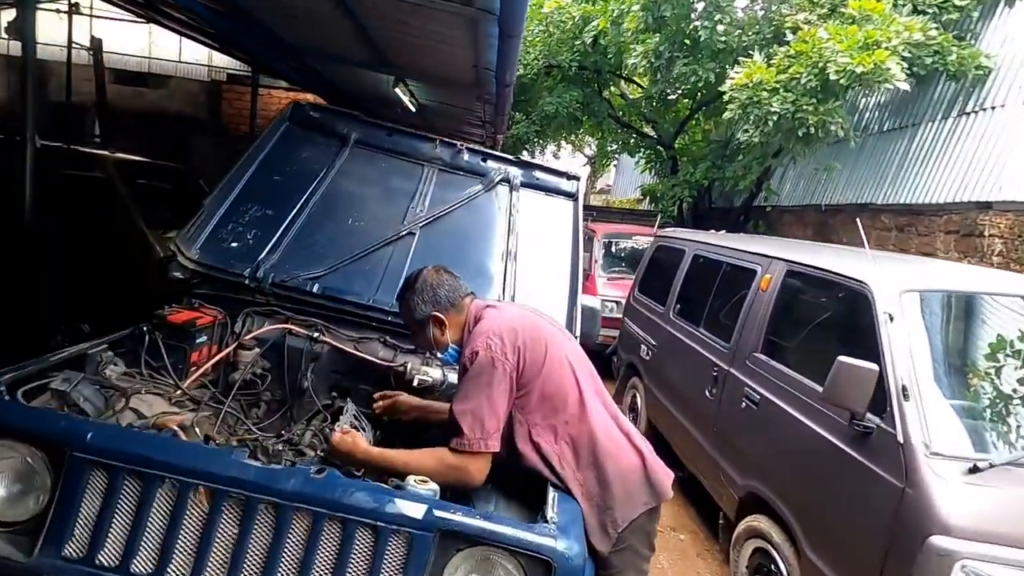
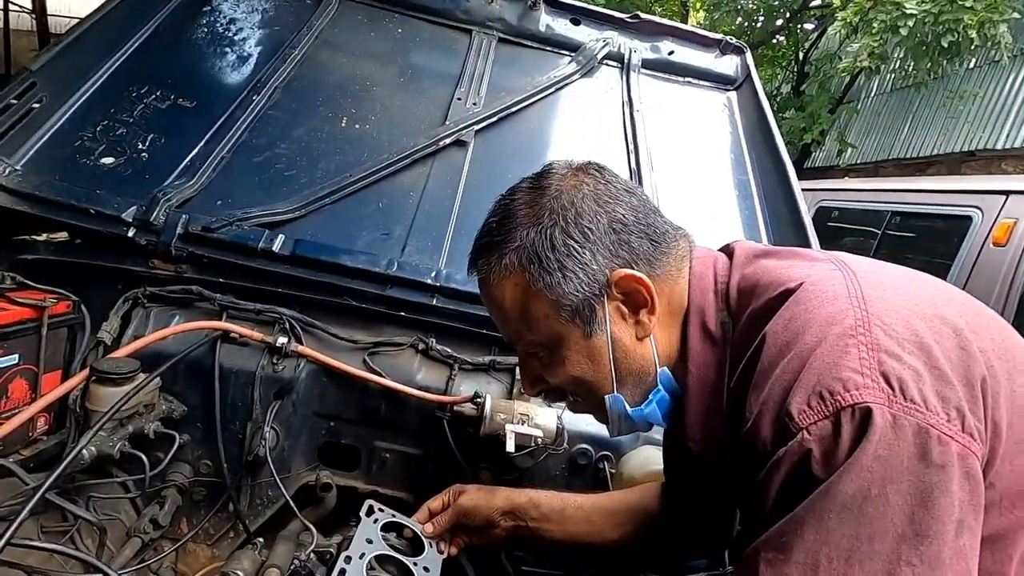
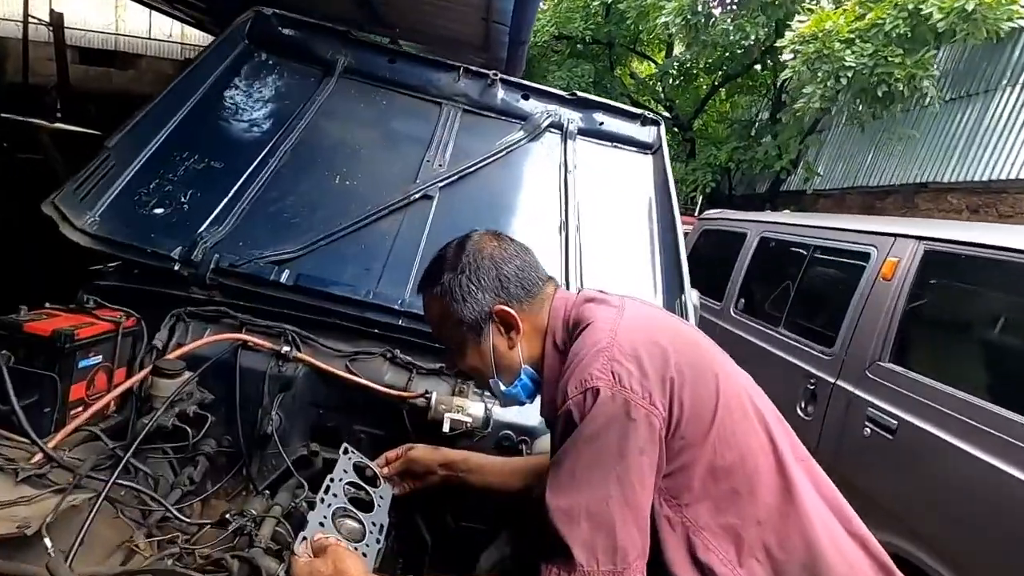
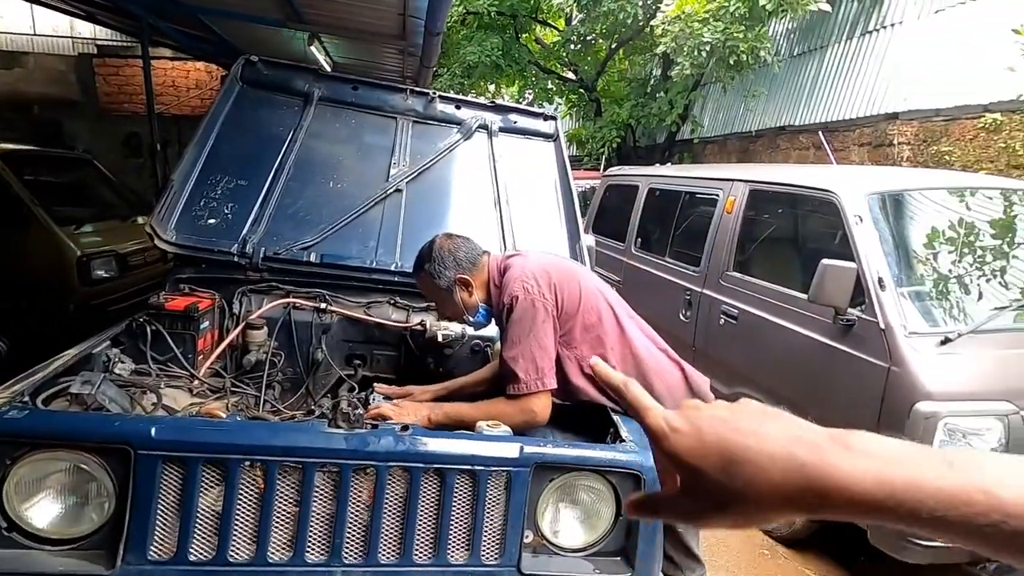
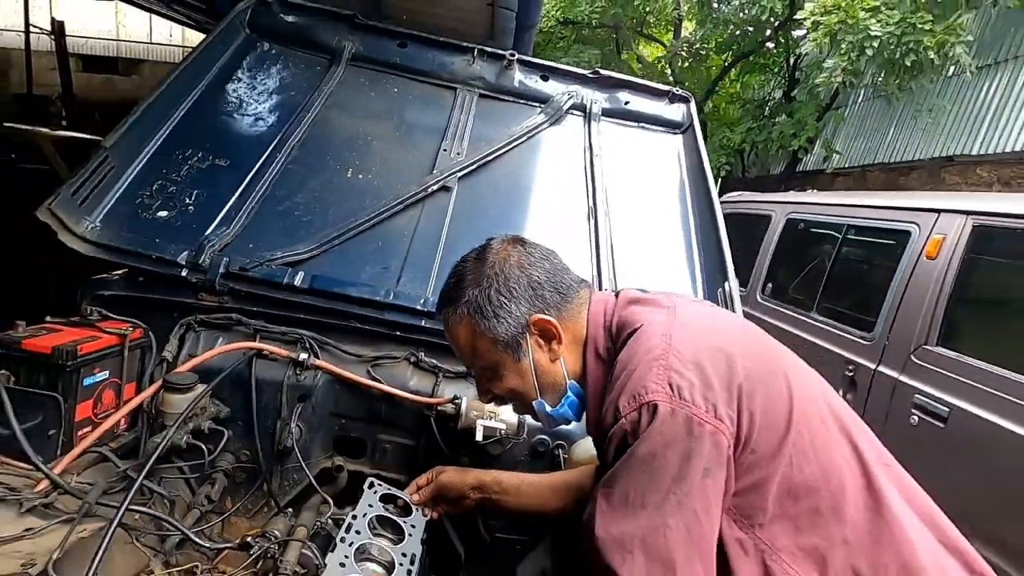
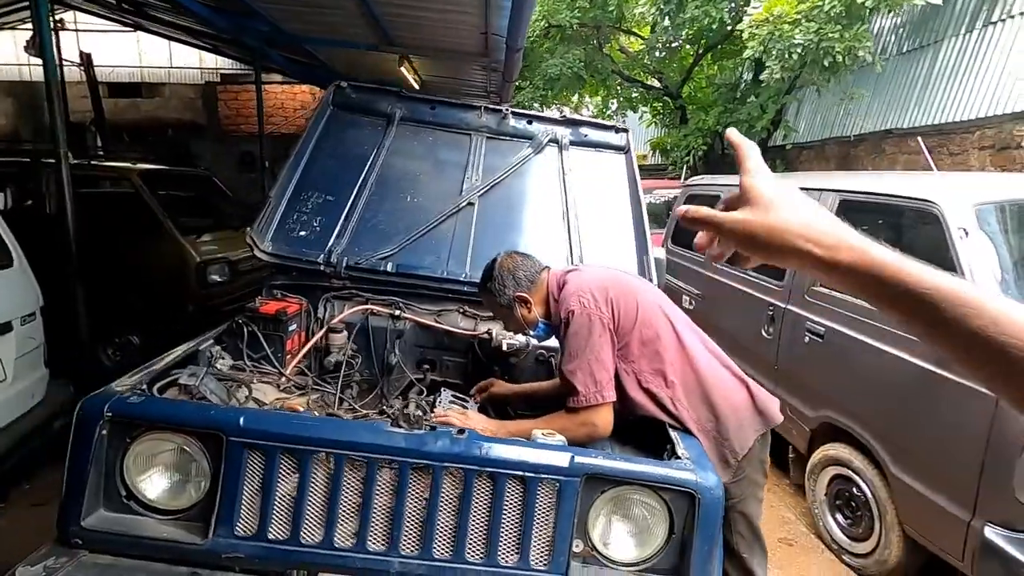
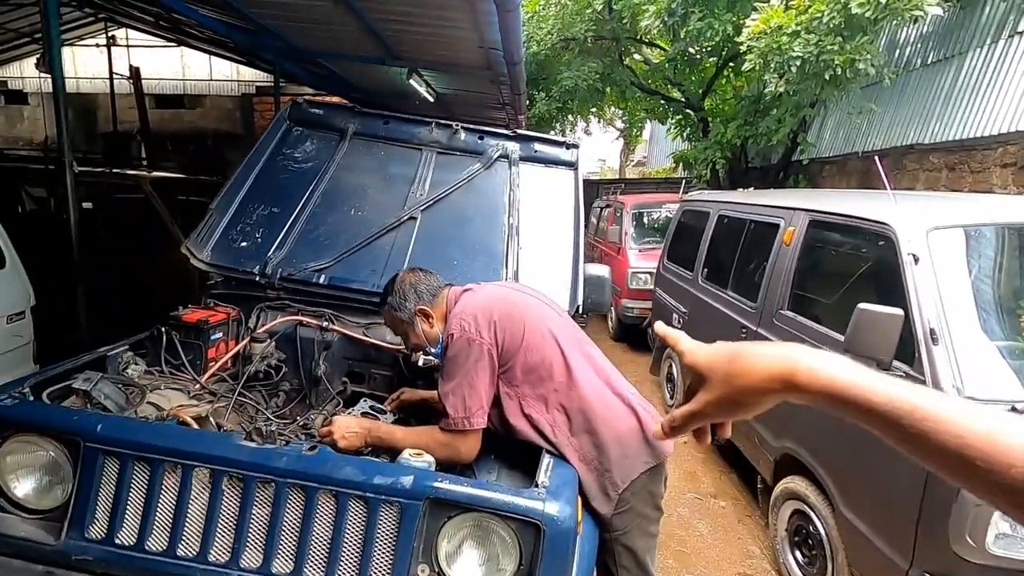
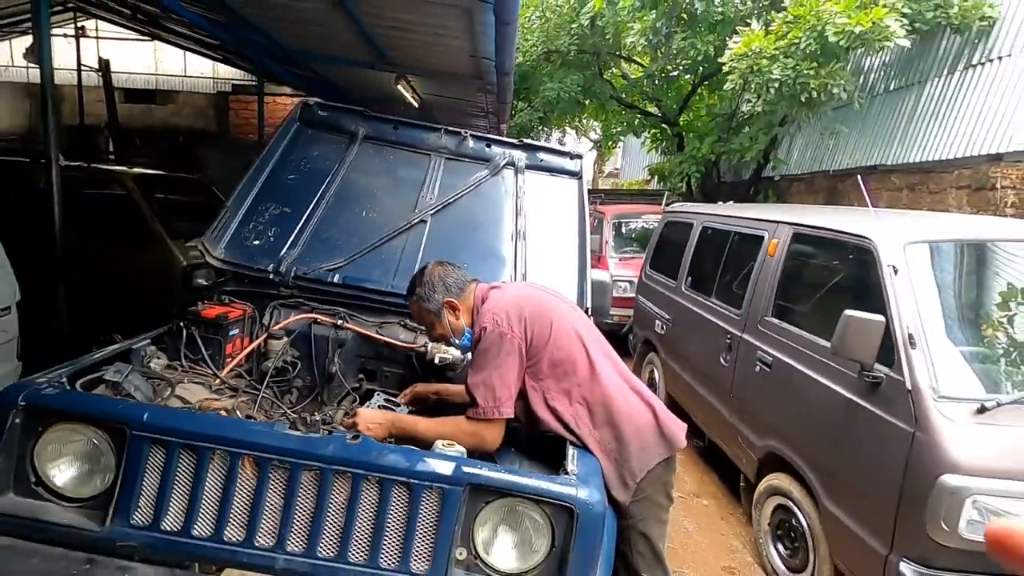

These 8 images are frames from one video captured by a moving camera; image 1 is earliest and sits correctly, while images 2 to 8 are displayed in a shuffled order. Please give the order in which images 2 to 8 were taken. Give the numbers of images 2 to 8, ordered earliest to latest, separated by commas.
3, 2, 5, 8, 7, 6, 4
